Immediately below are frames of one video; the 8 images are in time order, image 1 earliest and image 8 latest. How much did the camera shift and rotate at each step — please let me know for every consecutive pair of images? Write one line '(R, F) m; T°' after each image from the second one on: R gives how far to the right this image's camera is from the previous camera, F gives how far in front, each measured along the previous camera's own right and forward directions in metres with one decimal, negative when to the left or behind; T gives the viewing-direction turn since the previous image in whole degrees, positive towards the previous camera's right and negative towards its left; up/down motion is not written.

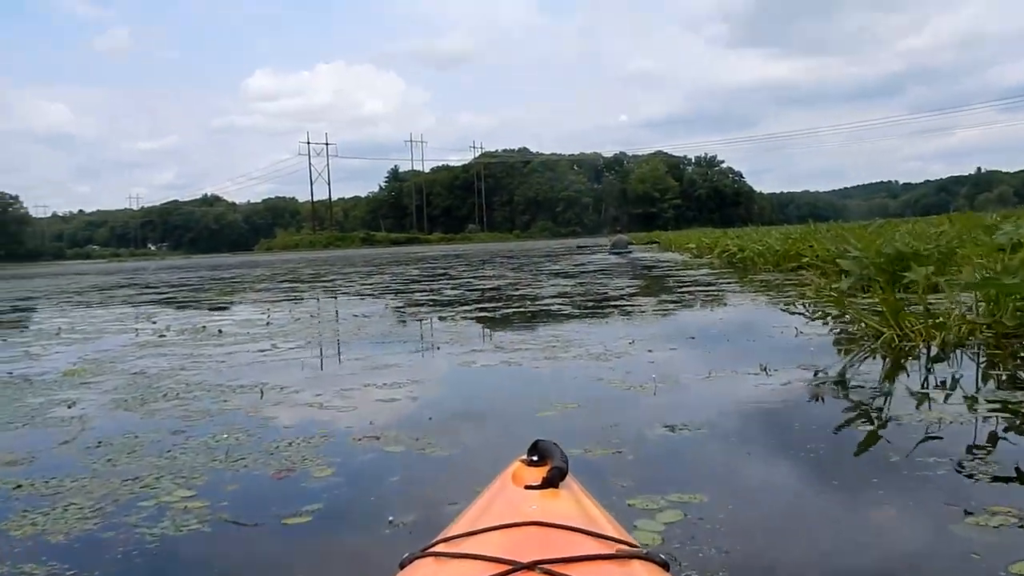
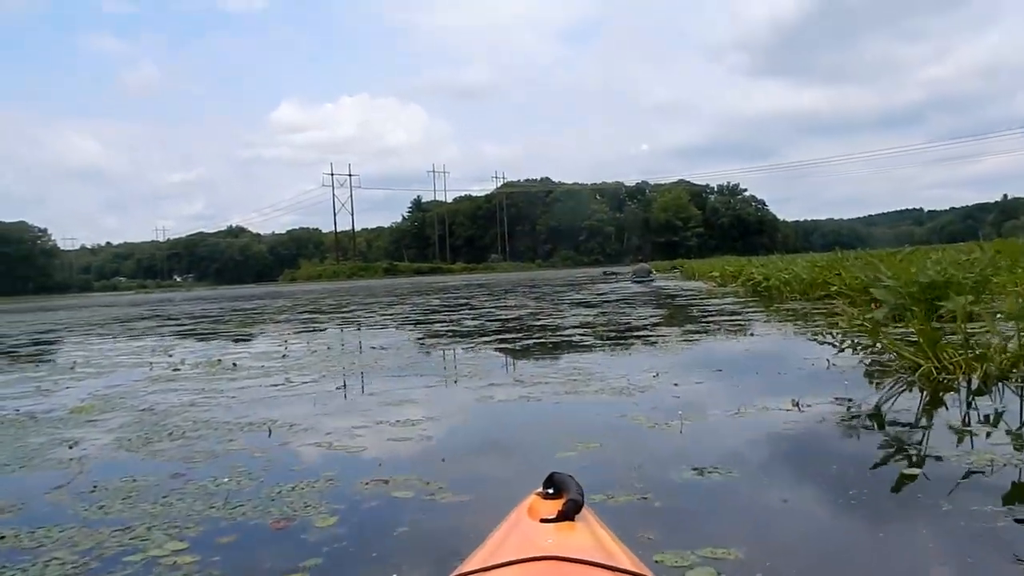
(0.0, +0.2) m; -1°
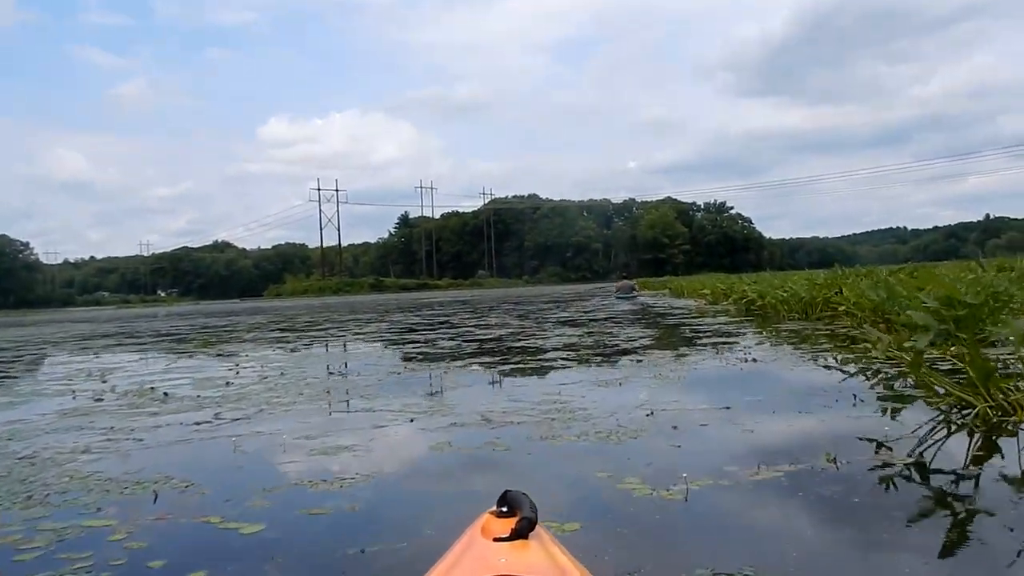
(+0.1, +0.8) m; +1°
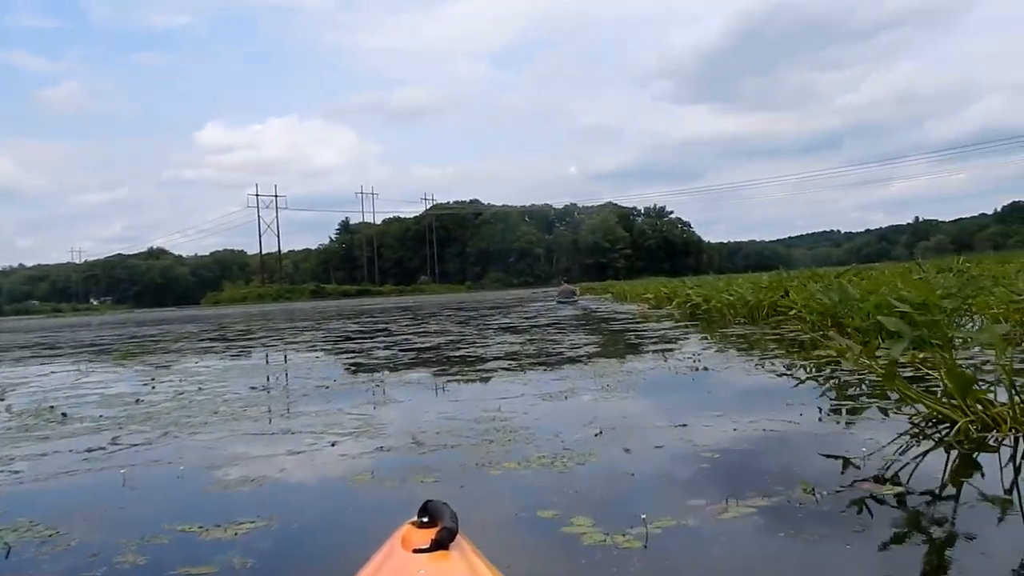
(0.0, +0.4) m; +4°
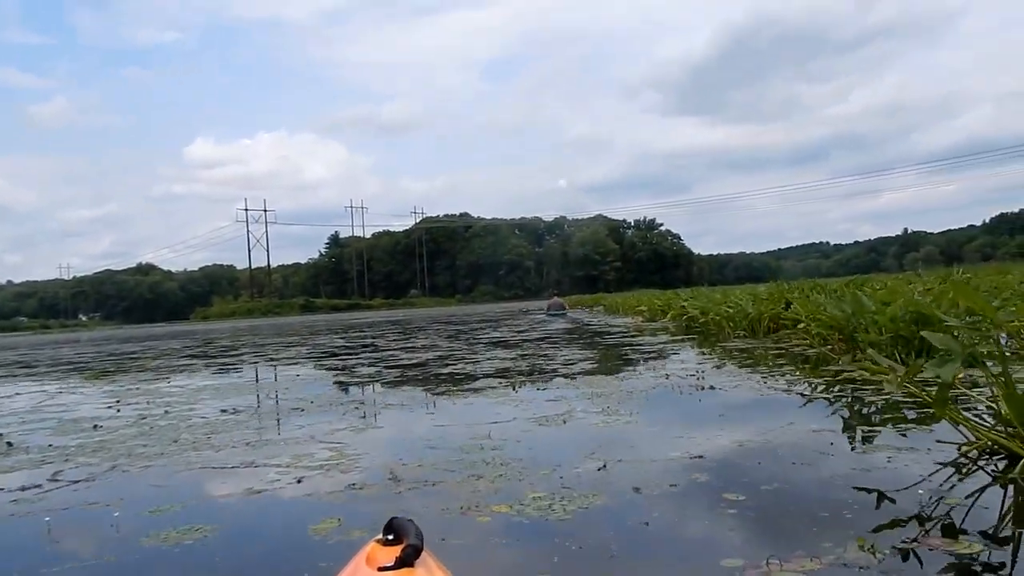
(0.0, +0.1) m; +1°
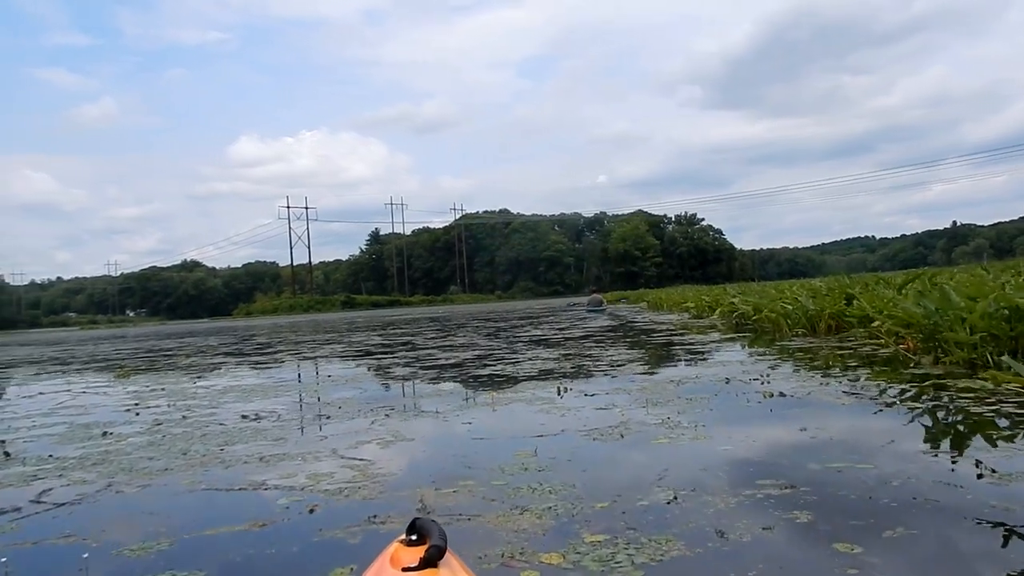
(-0.1, +0.9) m; -2°
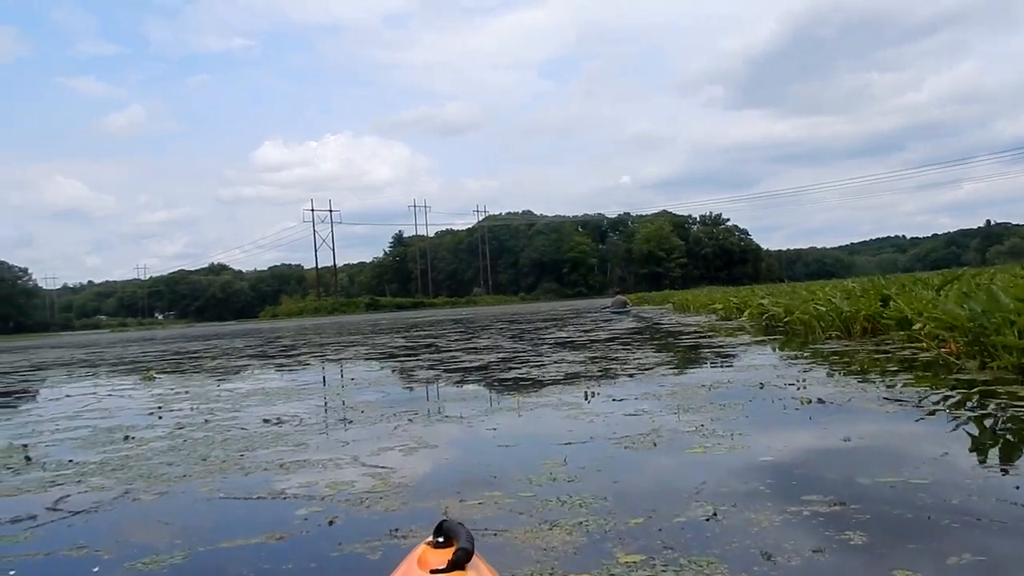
(0.0, +0.2) m; -1°
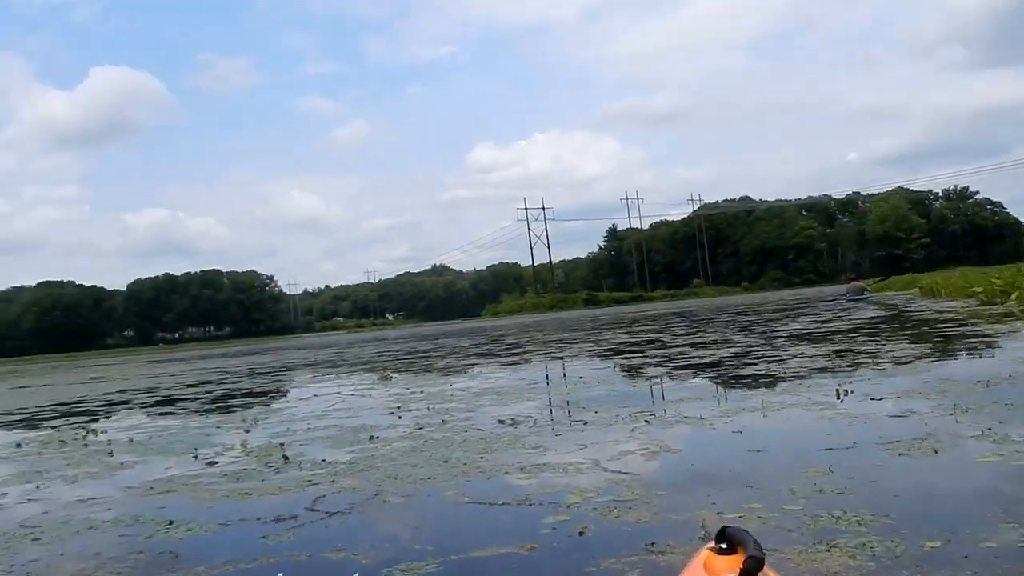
(-0.1, +0.3) m; -13°
